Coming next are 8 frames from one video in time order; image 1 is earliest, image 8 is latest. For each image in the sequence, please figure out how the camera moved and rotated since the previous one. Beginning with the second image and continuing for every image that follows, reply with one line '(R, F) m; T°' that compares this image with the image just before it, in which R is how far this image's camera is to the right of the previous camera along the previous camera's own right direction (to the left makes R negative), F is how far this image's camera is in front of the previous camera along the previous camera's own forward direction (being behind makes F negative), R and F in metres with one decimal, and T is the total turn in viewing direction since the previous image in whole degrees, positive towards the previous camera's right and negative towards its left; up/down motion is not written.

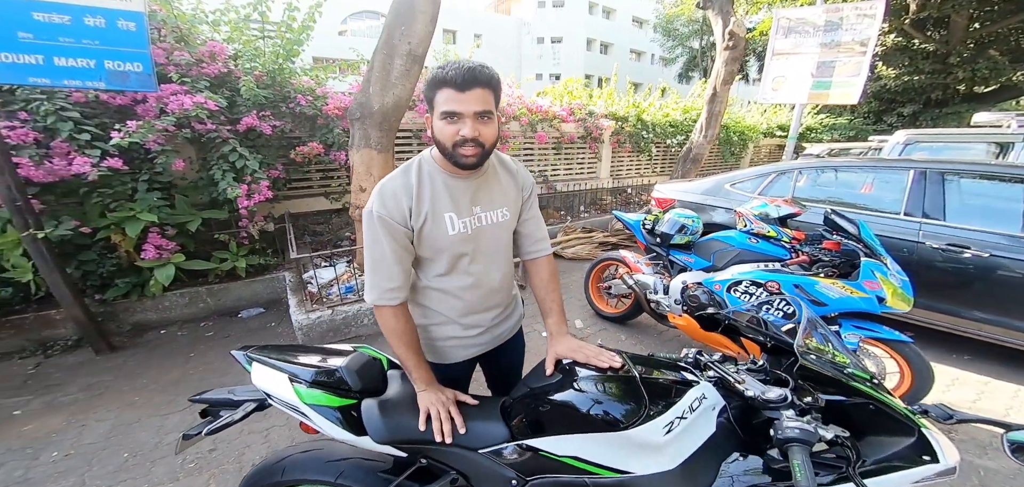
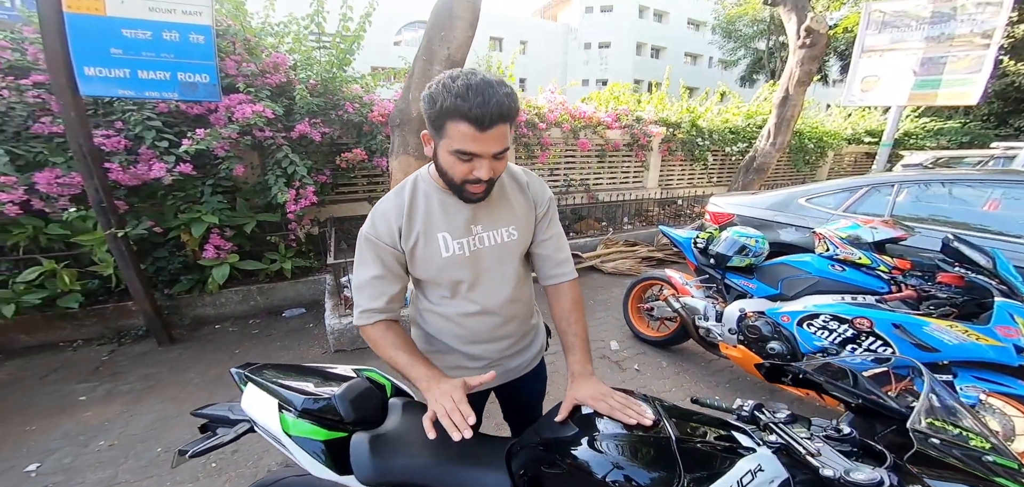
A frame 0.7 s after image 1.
(+0.1, +0.1) m; -7°
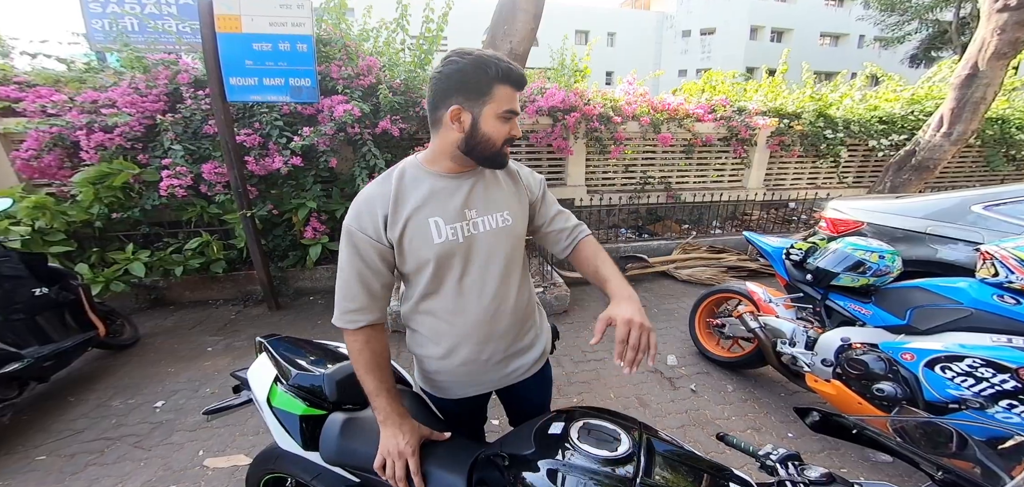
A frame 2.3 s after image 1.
(+0.3, +0.1) m; -13°
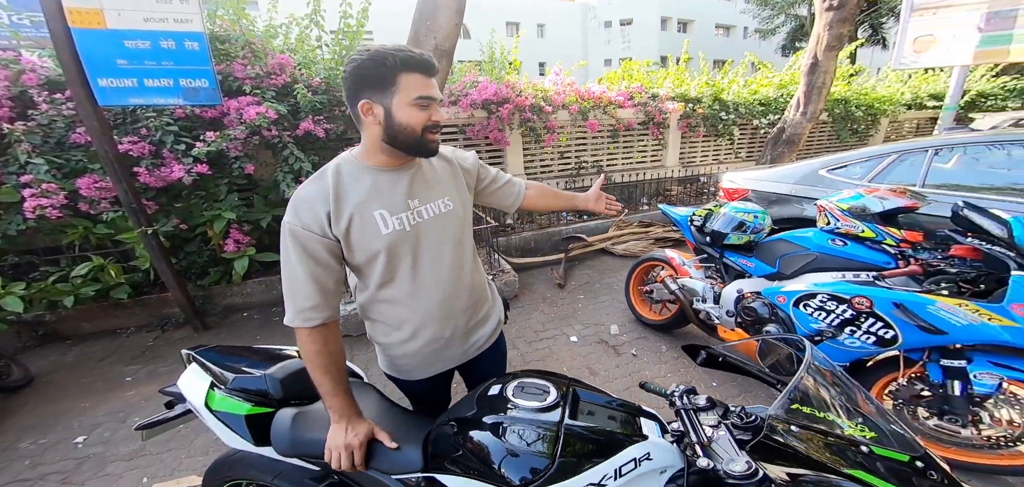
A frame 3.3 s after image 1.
(0.0, -0.1) m; +8°
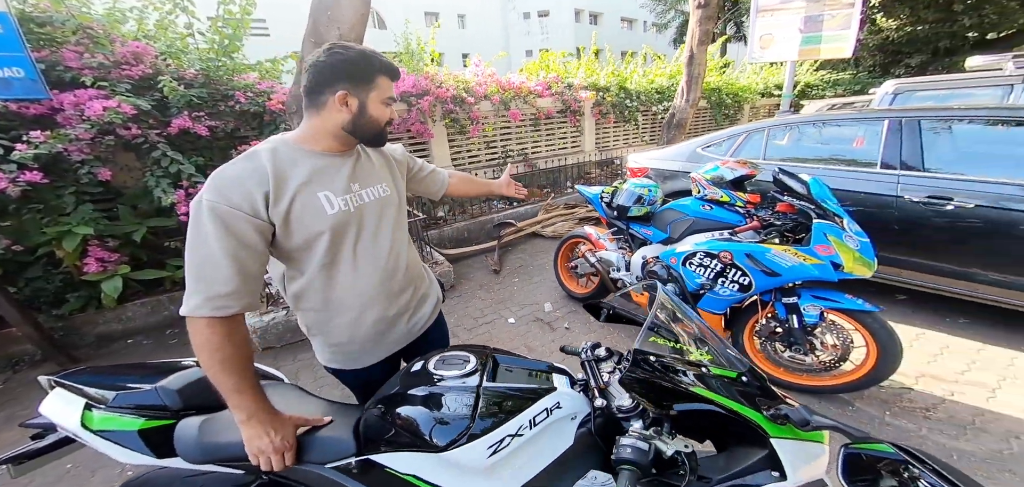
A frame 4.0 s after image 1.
(+0.1, -0.1) m; +9°
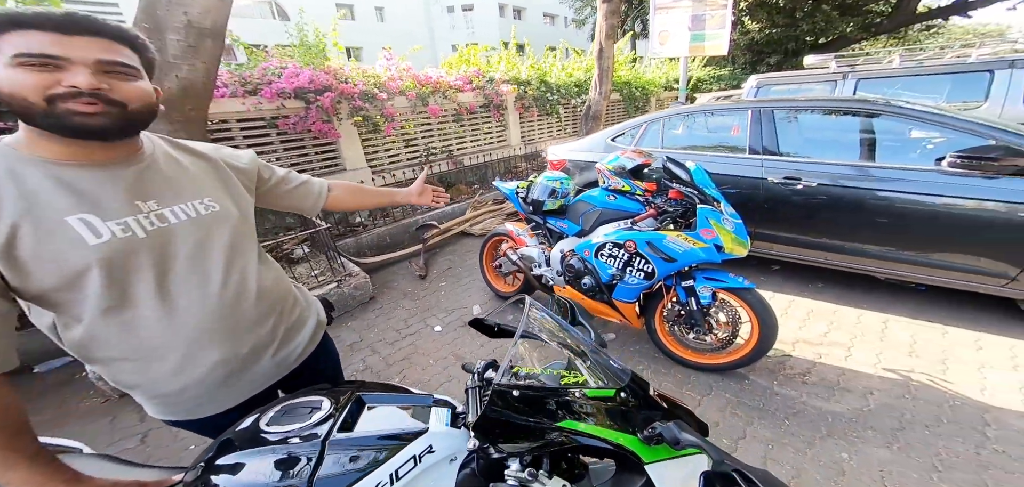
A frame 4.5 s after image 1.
(+0.2, +0.1) m; +8°
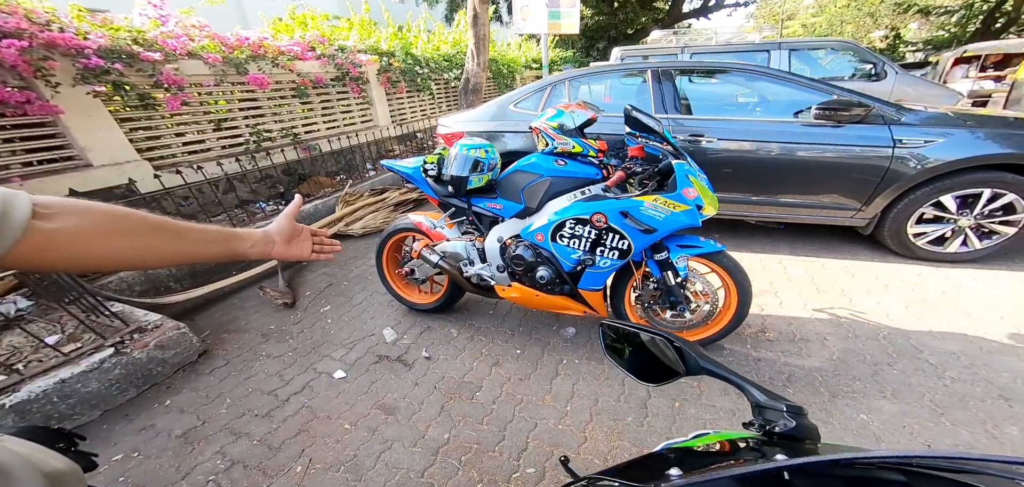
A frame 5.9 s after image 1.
(-0.3, +0.7) m; +20°
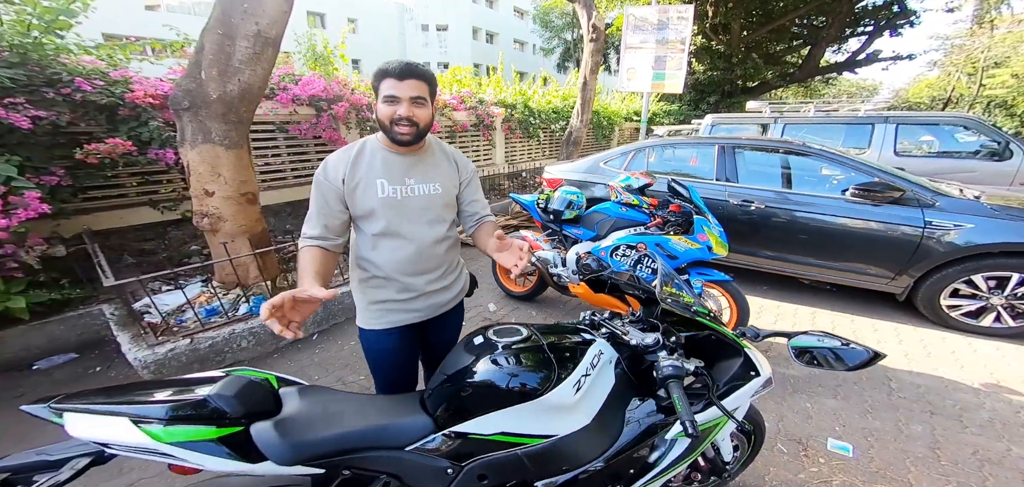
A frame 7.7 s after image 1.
(+0.1, -1.1) m; -13°
